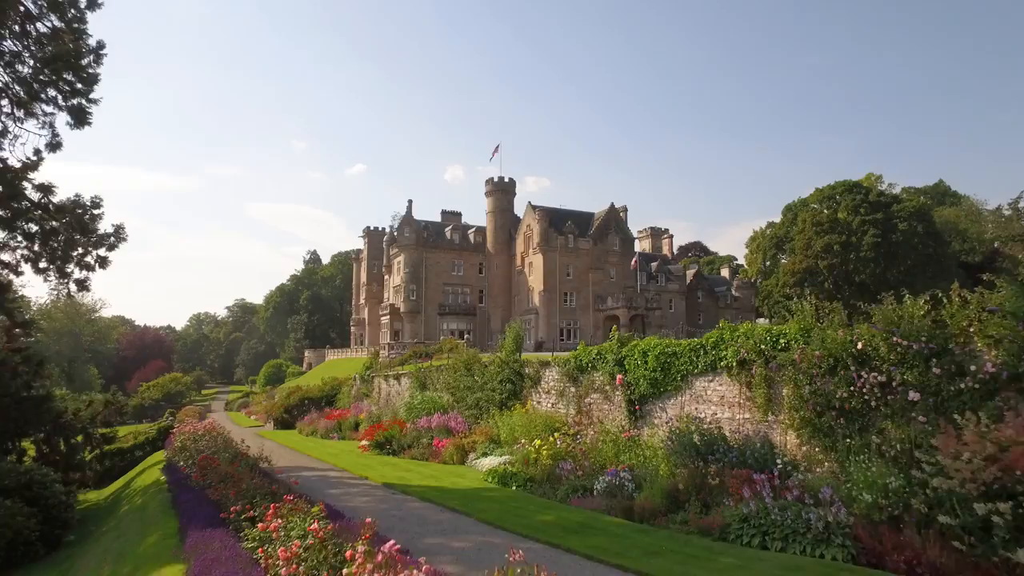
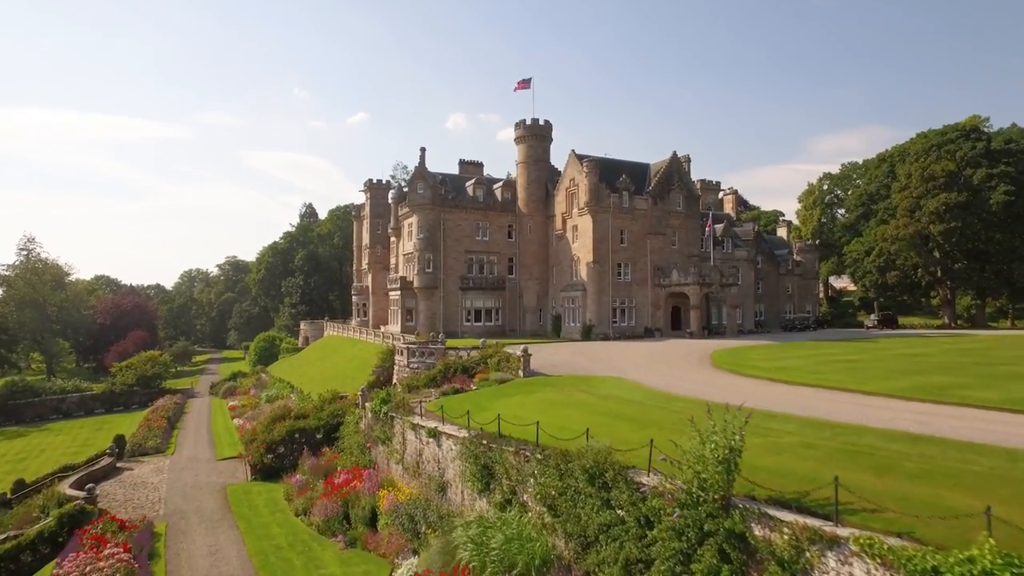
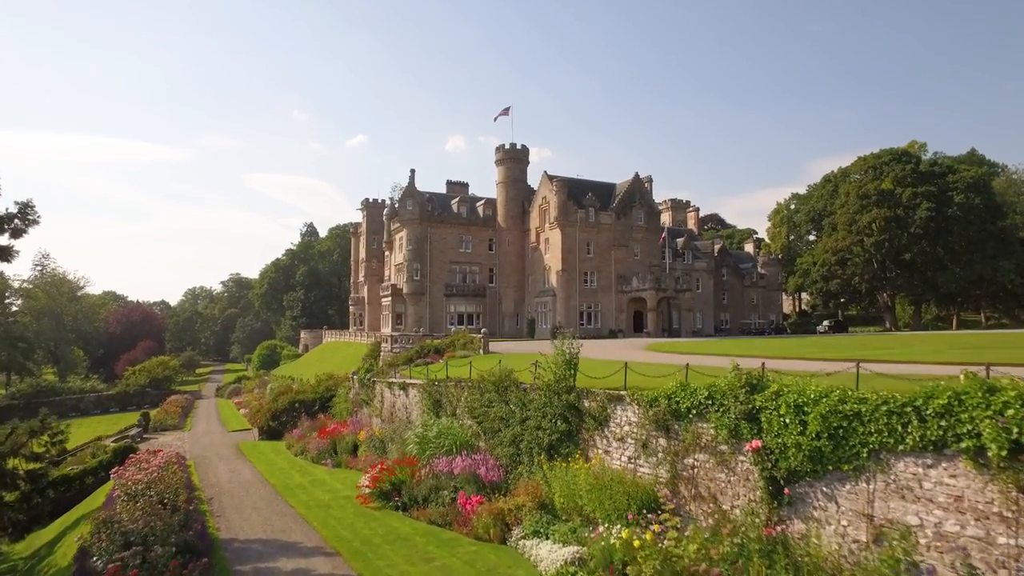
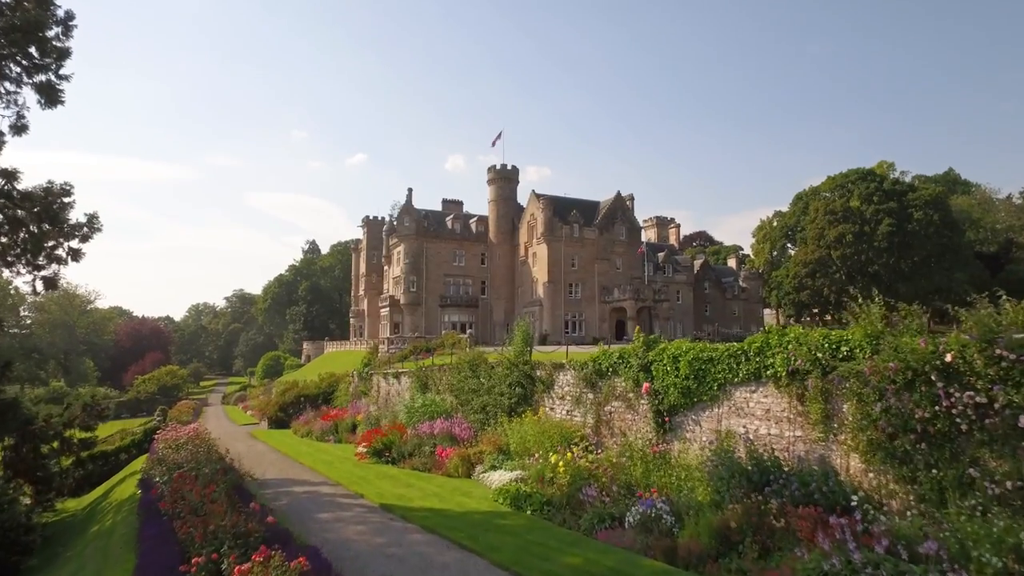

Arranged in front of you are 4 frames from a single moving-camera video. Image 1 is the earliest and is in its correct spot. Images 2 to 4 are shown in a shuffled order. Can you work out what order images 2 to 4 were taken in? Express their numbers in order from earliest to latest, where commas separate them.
4, 3, 2
